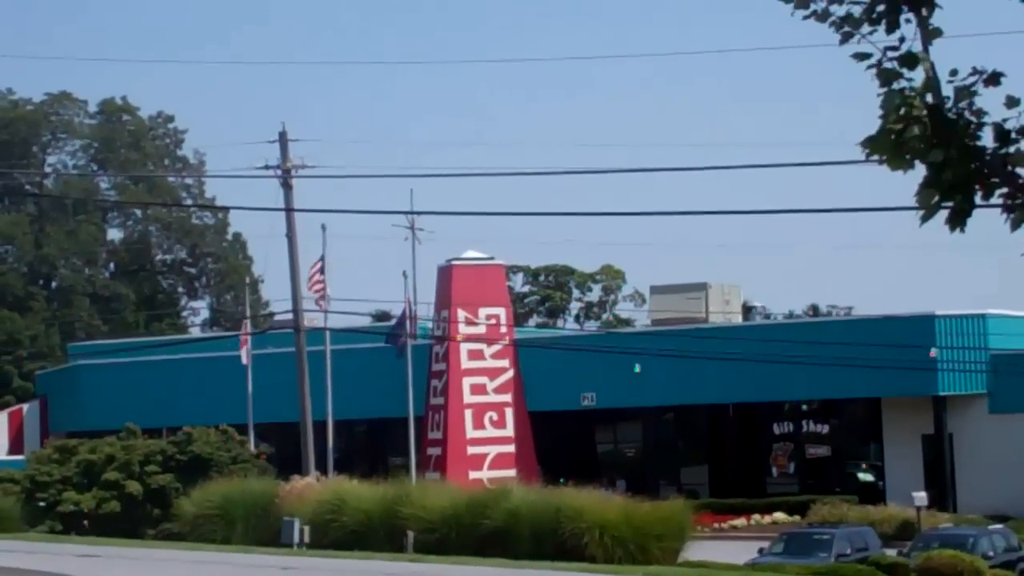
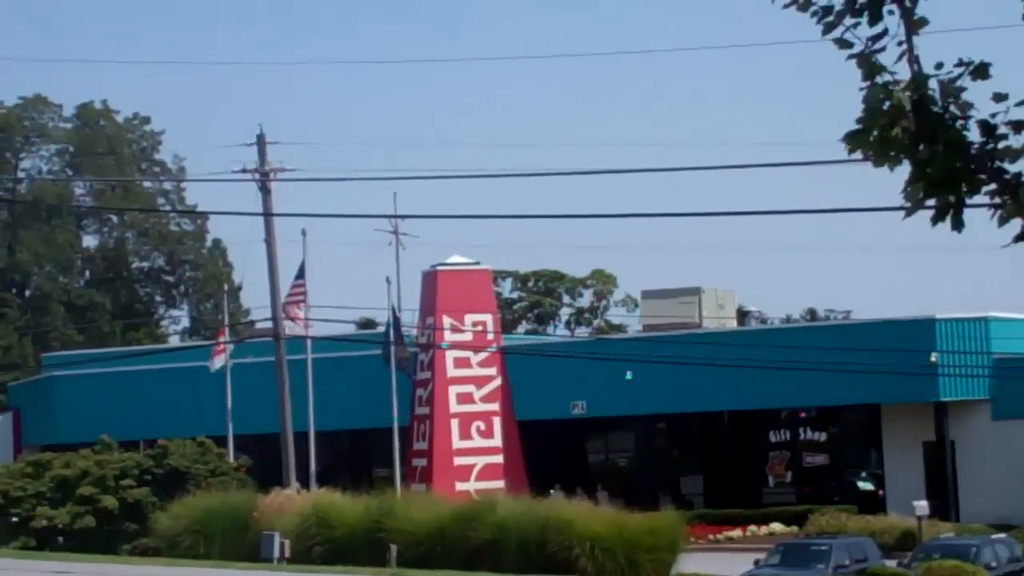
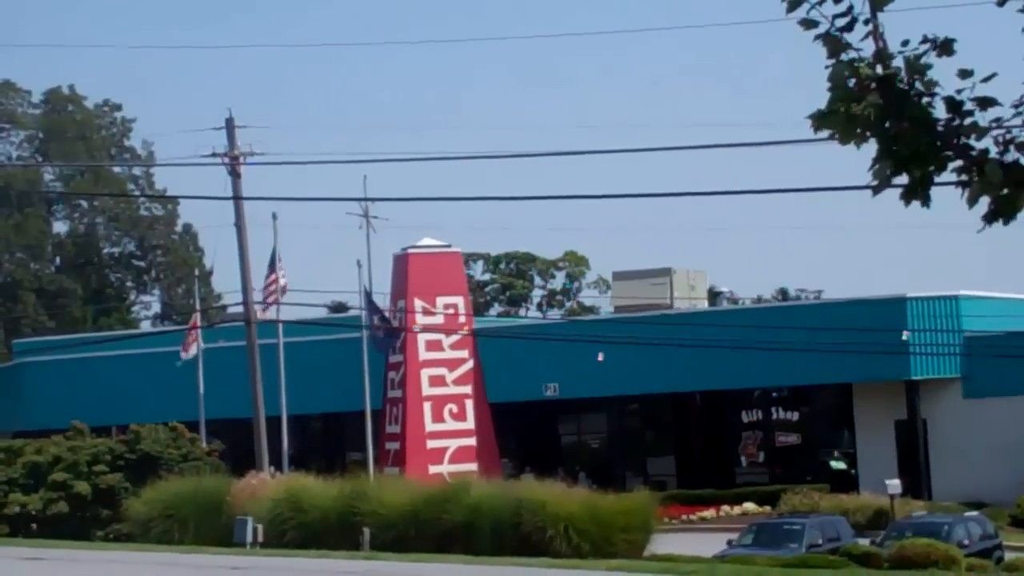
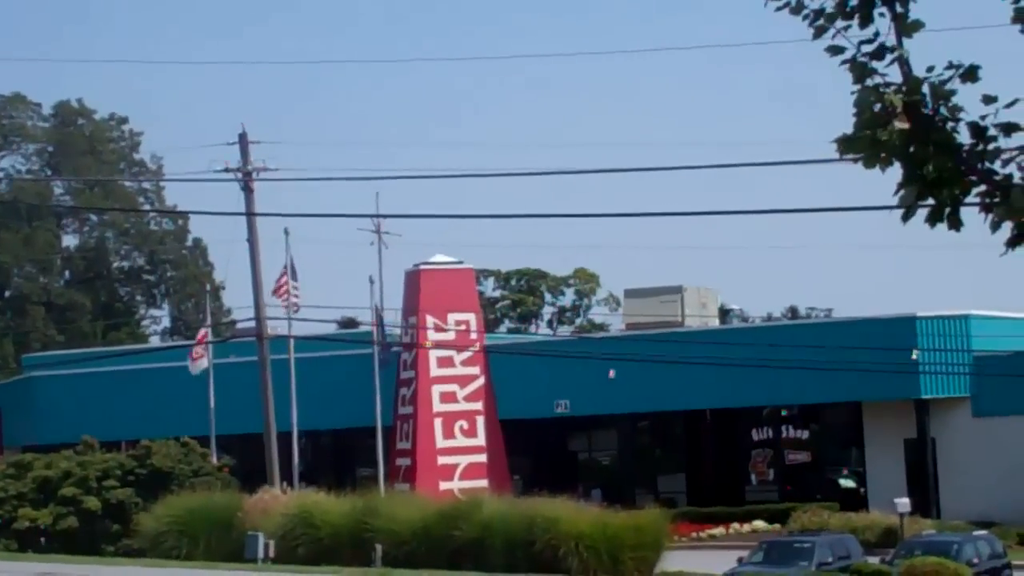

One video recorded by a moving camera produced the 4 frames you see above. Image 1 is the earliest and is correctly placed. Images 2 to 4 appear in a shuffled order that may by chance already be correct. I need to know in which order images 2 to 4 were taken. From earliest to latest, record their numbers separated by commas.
4, 3, 2
